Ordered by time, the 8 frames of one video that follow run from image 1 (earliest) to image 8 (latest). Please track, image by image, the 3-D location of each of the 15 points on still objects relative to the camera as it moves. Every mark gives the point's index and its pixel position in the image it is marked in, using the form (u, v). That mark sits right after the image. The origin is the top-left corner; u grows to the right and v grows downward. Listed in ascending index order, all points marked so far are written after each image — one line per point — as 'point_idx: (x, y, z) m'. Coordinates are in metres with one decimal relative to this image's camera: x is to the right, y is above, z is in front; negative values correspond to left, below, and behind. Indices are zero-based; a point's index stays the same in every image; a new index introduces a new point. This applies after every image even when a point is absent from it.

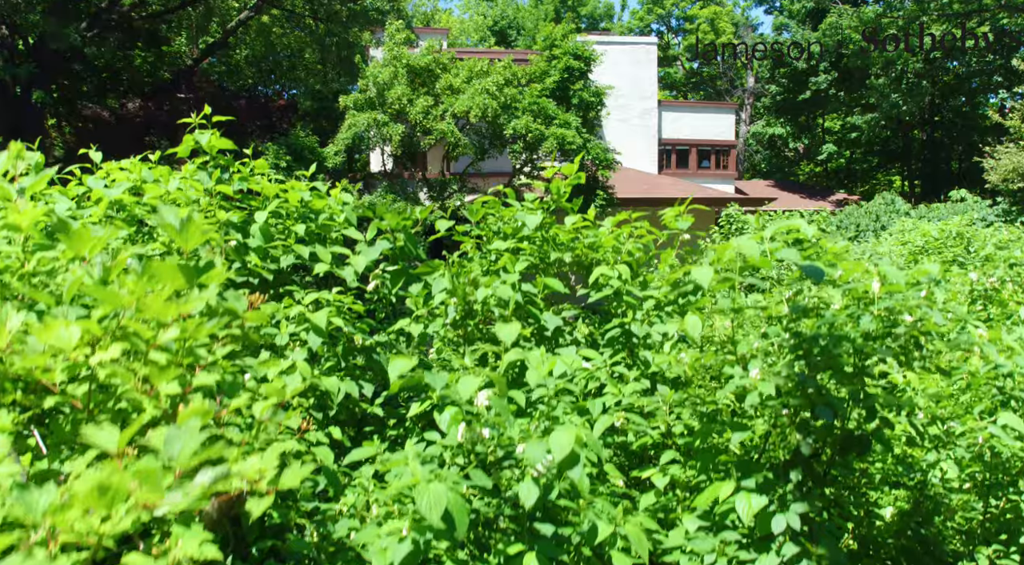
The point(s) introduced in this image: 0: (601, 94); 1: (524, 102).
0: (+1.4, +3.0, +14.1) m
1: (+0.2, +2.7, +13.4) m
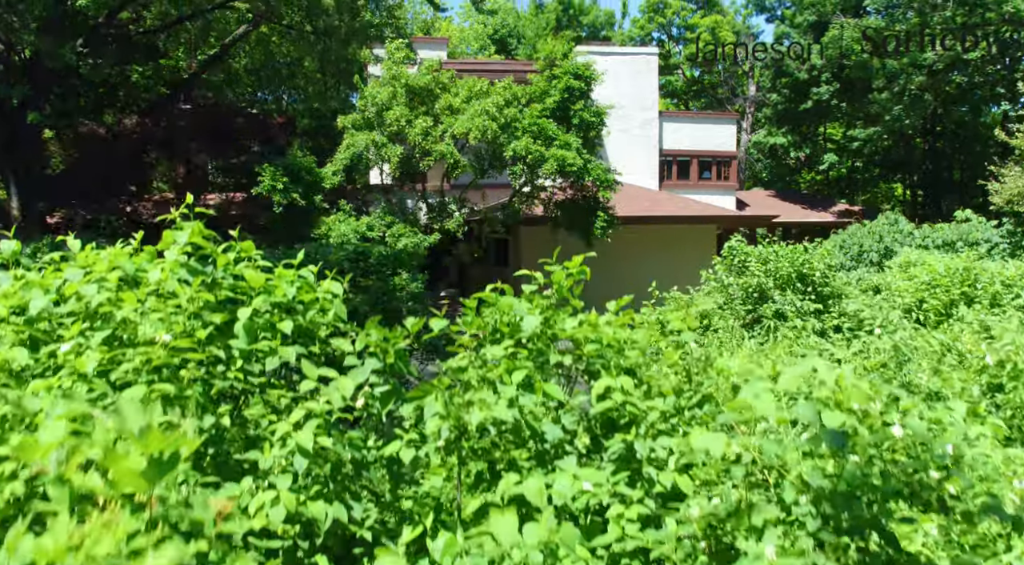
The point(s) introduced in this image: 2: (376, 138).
0: (+1.4, +2.7, +14.0) m
1: (+0.2, +2.4, +13.2) m
2: (-2.0, +2.1, +12.9) m
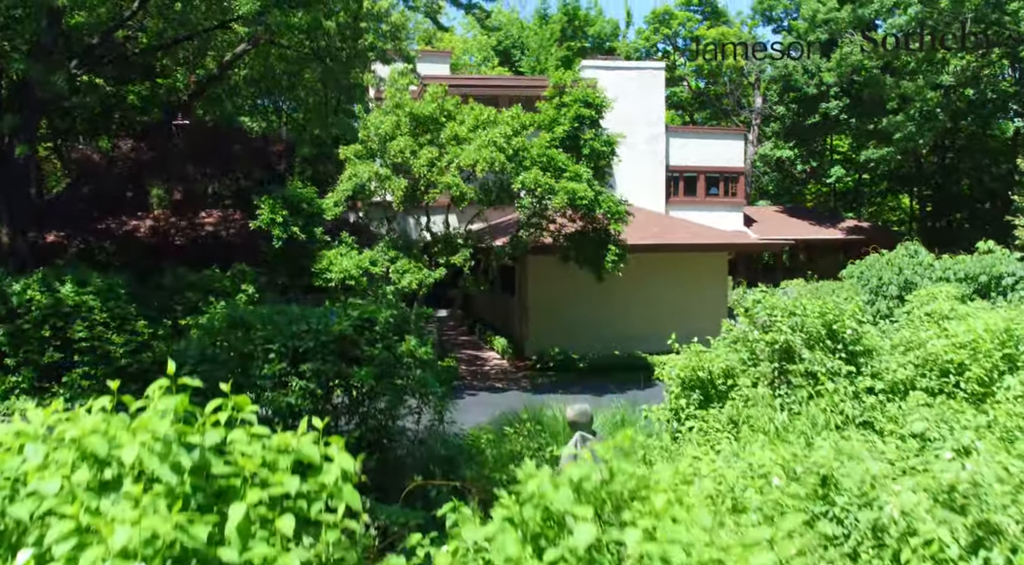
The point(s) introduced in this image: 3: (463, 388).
0: (+1.6, +2.1, +13.5) m
1: (+0.3, +1.9, +12.7) m
2: (-1.9, +1.6, +12.4) m
3: (-0.8, -1.7, +13.8) m
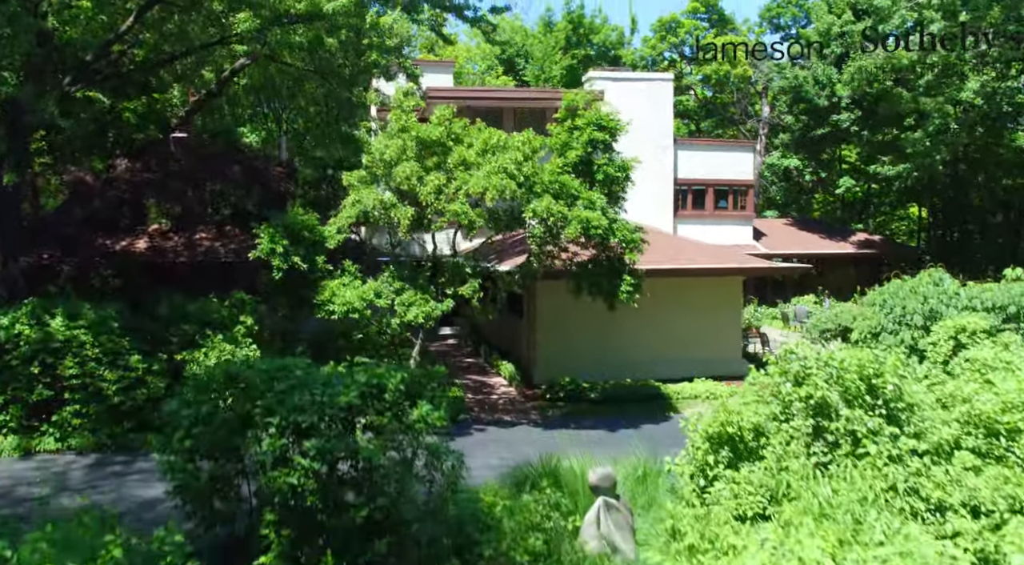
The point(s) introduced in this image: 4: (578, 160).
0: (+1.7, +1.7, +13.0) m
1: (+0.4, +1.4, +12.2) m
2: (-1.7, +1.1, +11.9) m
3: (-0.6, -2.1, +13.3) m
4: (+1.0, +1.8, +12.8) m
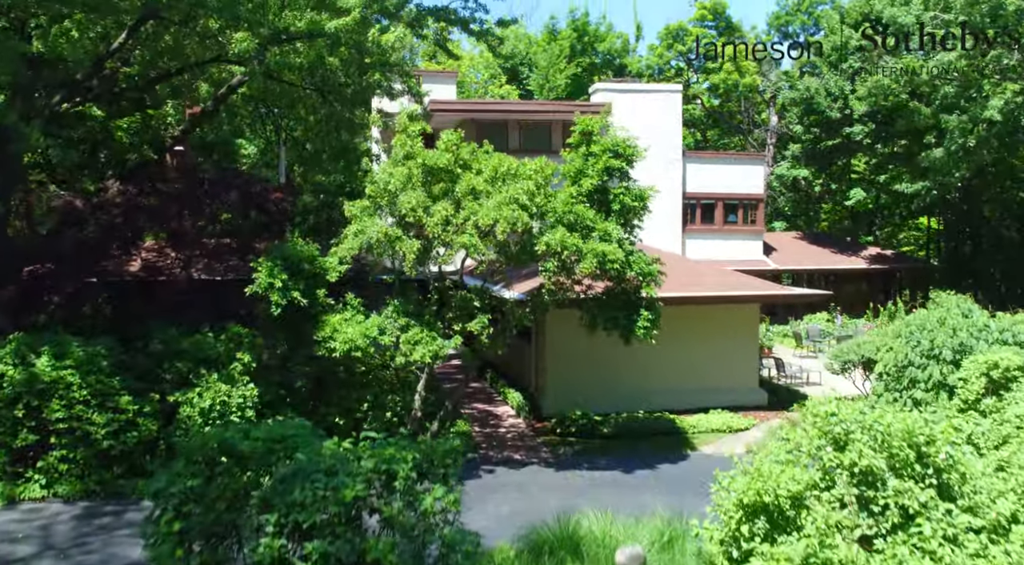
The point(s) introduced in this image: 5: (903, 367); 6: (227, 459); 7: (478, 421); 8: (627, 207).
0: (+1.9, +1.2, +12.4) m
1: (+0.6, +0.9, +11.6) m
2: (-1.6, +0.7, +11.3) m
3: (-0.5, -2.6, +12.7) m
4: (+1.1, +1.3, +12.2) m
5: (+5.9, -1.3, +13.3) m
6: (-1.8, -1.2, +5.7) m
7: (-0.6, -2.3, +15.0) m
8: (+1.6, +1.0, +12.1) m
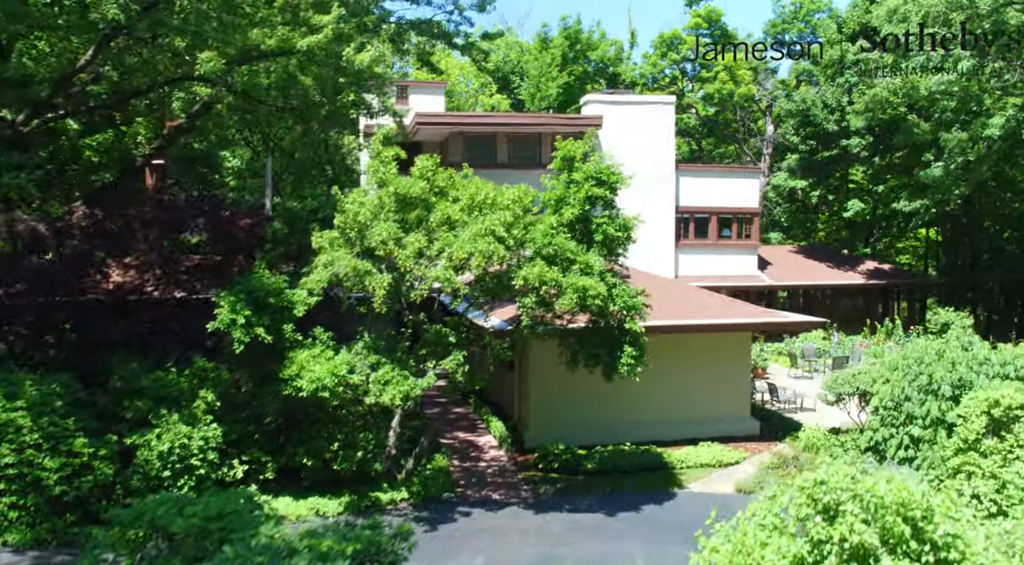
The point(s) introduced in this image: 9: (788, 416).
0: (+1.6, +0.8, +11.8) m
1: (+0.3, +0.5, +11.0) m
2: (-1.9, +0.2, +10.7) m
3: (-0.8, -3.0, +12.1) m
4: (+0.8, +0.9, +11.6) m
5: (+5.6, -1.7, +12.7) m
6: (-2.1, -1.6, +5.1) m
7: (-0.9, -2.8, +14.4) m
8: (+1.3, +0.6, +11.6) m
9: (+5.1, -2.5, +16.4) m
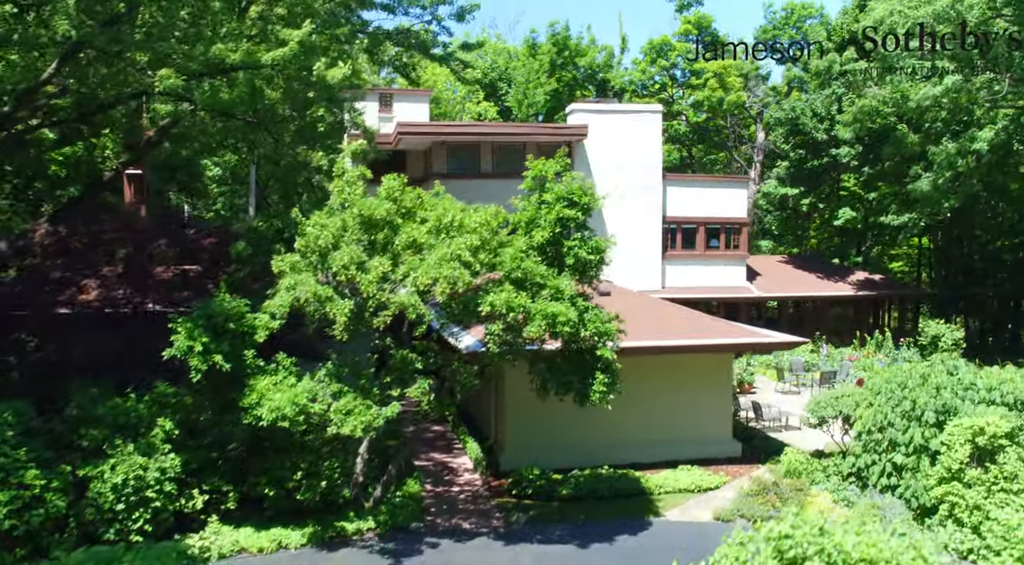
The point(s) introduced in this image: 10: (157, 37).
0: (+1.2, +0.5, +11.4) m
1: (-0.1, +0.2, +10.7) m
2: (-2.3, -0.1, +10.3) m
3: (-1.2, -3.3, +11.7) m
4: (+0.4, +0.5, +11.3) m
5: (+5.2, -2.0, +12.4) m
6: (-2.5, -1.9, +4.8) m
7: (-1.3, -3.1, +14.1) m
8: (+0.9, +0.3, +11.2) m
9: (+4.7, -2.8, +16.0) m
10: (-4.8, +3.3, +11.9) m
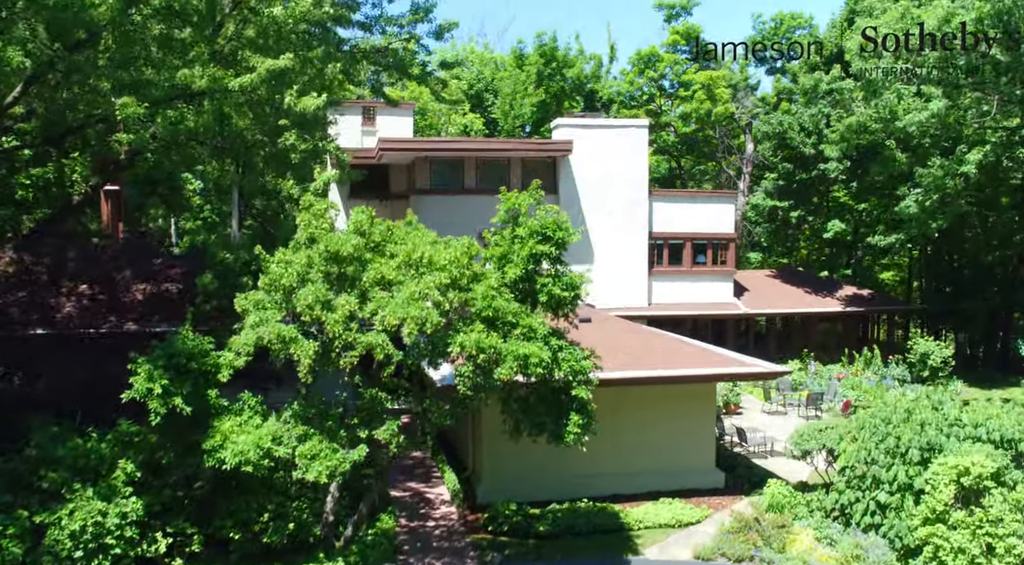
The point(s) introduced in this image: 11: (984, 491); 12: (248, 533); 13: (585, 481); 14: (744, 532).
0: (+0.8, 0.0, +11.1) m
1: (-0.4, -0.3, +10.3) m
2: (-2.6, -0.5, +10.0) m
3: (-1.5, -3.8, +11.4) m
4: (+0.1, +0.1, +10.9) m
5: (+4.8, -2.5, +12.1) m
6: (-2.8, -2.4, +4.4) m
7: (-1.6, -3.5, +13.8) m
8: (+0.6, -0.2, +10.9) m
9: (+4.3, -3.2, +15.7) m
10: (-5.1, +2.9, +11.6) m
11: (+5.7, -2.5, +10.7) m
12: (-3.4, -3.3, +11.5) m
13: (+1.2, -3.1, +14.0) m
14: (+3.2, -3.4, +12.2) m
